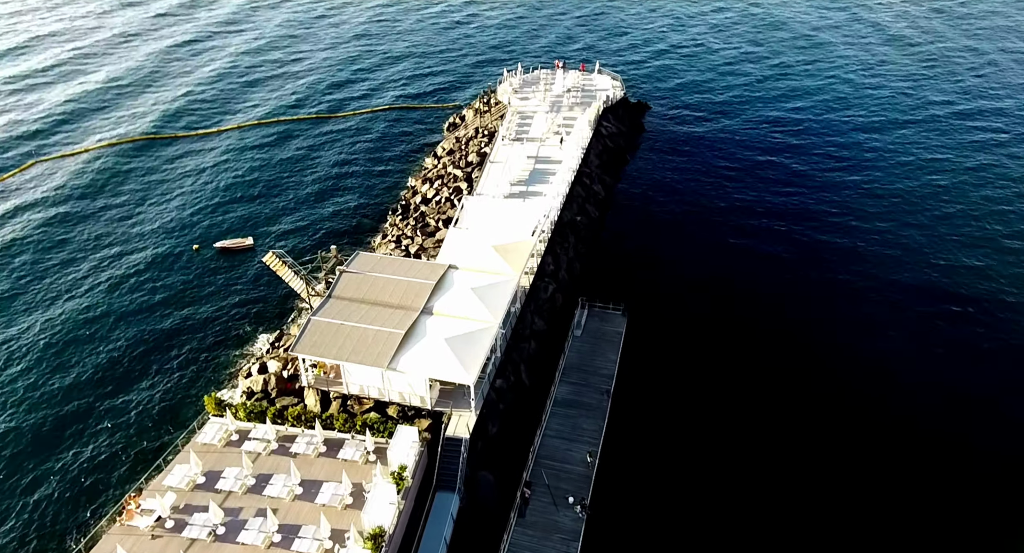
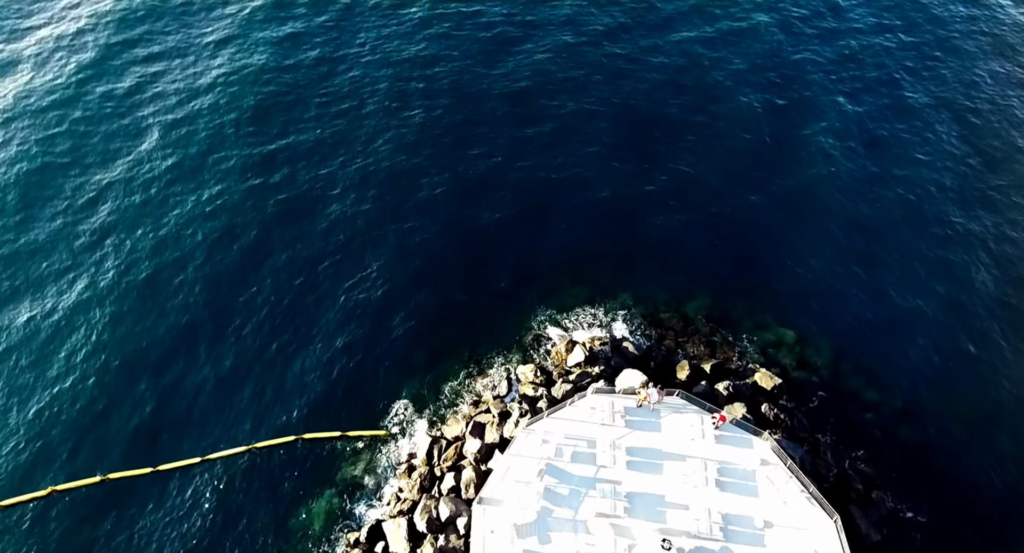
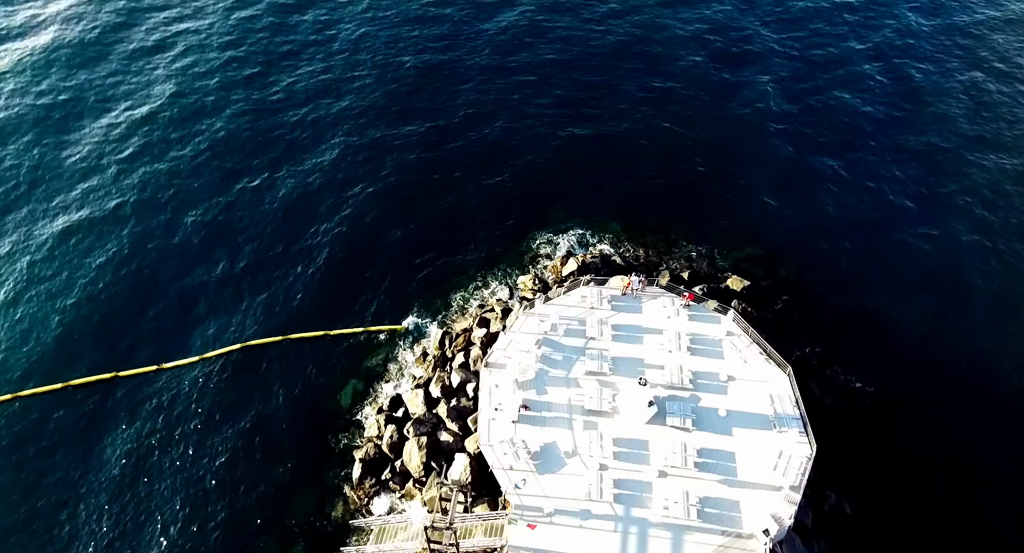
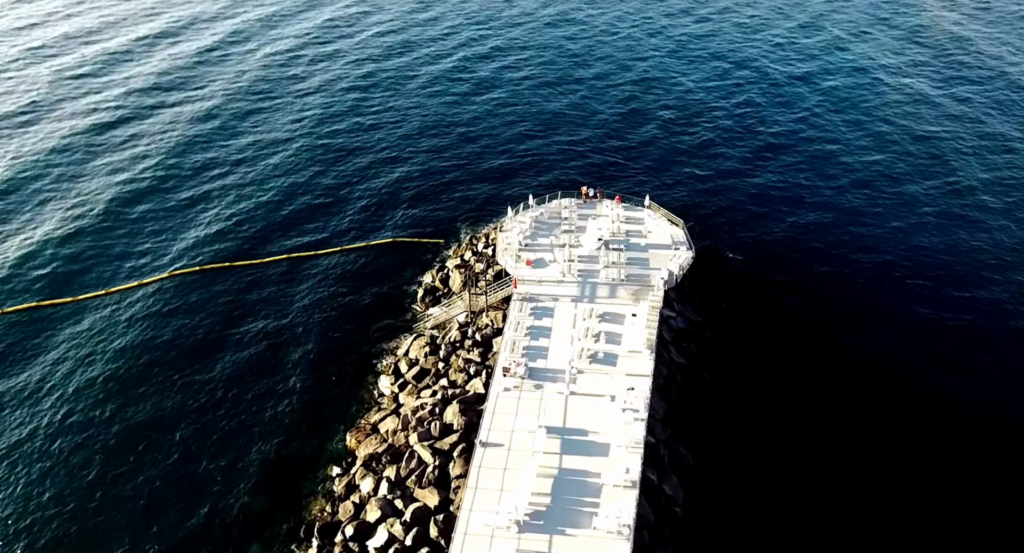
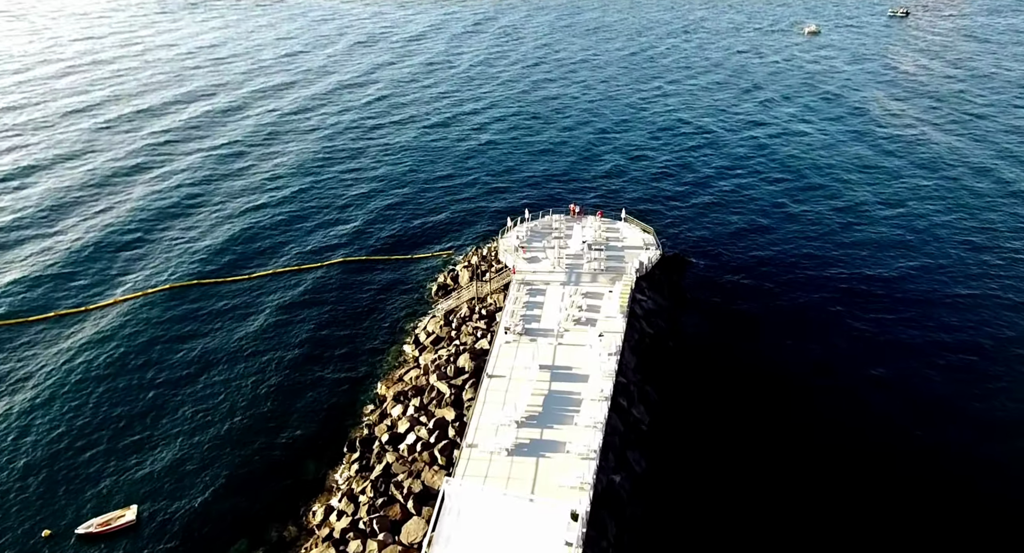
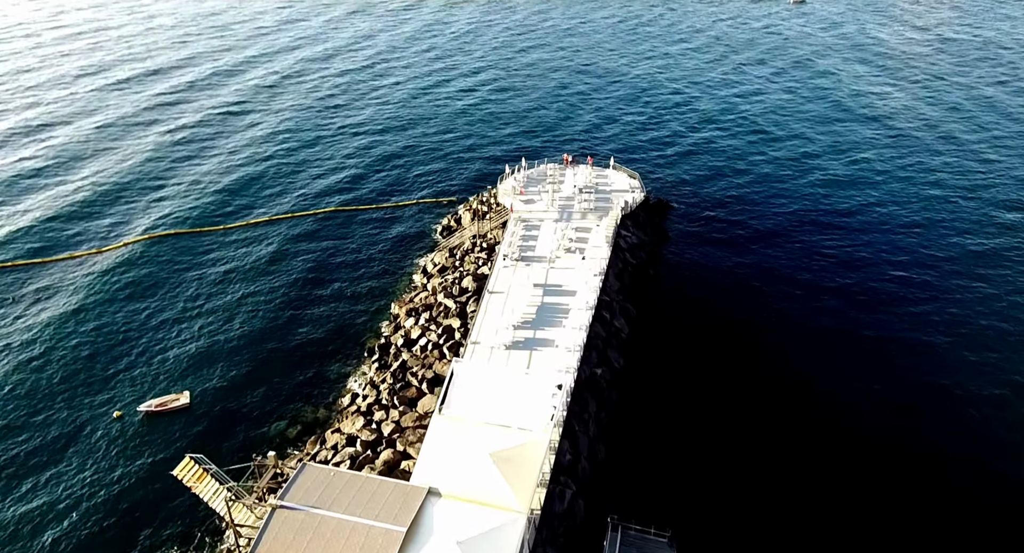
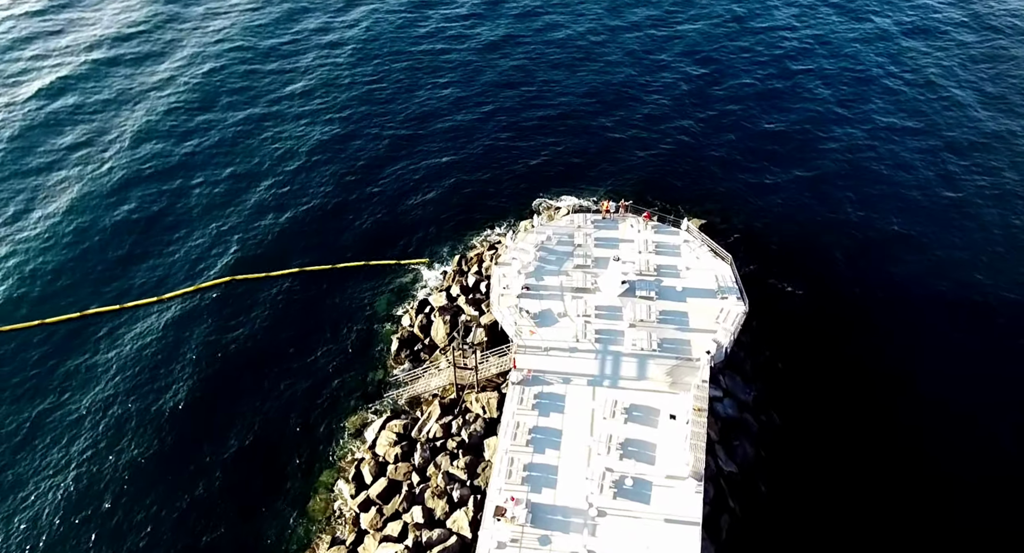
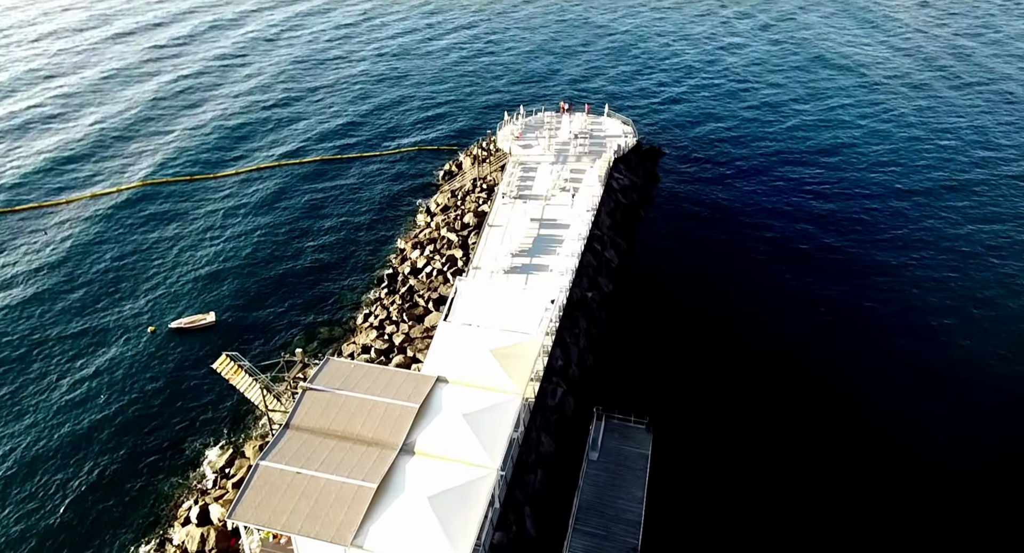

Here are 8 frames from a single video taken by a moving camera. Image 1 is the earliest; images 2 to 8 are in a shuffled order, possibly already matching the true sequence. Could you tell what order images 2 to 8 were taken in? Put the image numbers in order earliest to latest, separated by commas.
8, 6, 5, 4, 7, 3, 2
